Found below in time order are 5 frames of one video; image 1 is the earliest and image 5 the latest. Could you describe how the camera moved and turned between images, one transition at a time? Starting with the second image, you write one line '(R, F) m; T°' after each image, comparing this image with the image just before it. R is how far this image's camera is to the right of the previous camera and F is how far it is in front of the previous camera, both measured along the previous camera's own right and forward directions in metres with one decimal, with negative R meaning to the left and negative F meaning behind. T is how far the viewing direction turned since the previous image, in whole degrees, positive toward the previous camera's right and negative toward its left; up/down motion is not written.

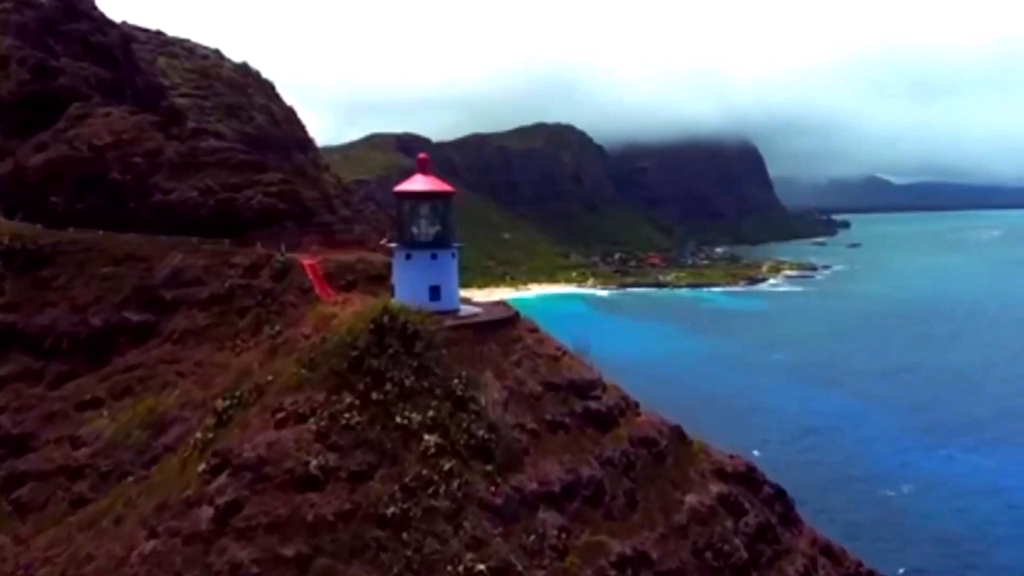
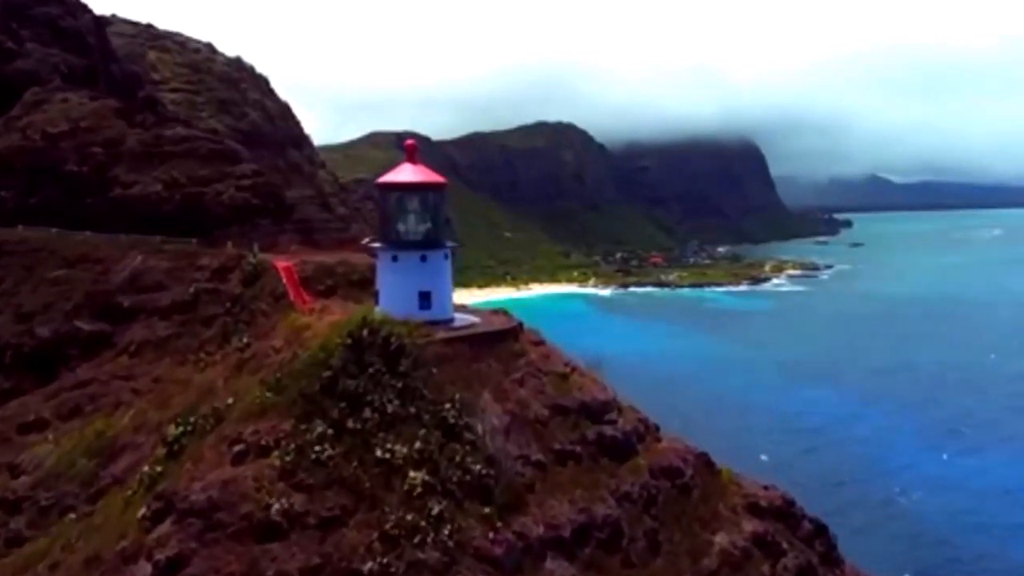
(0.0, +2.8) m; 0°
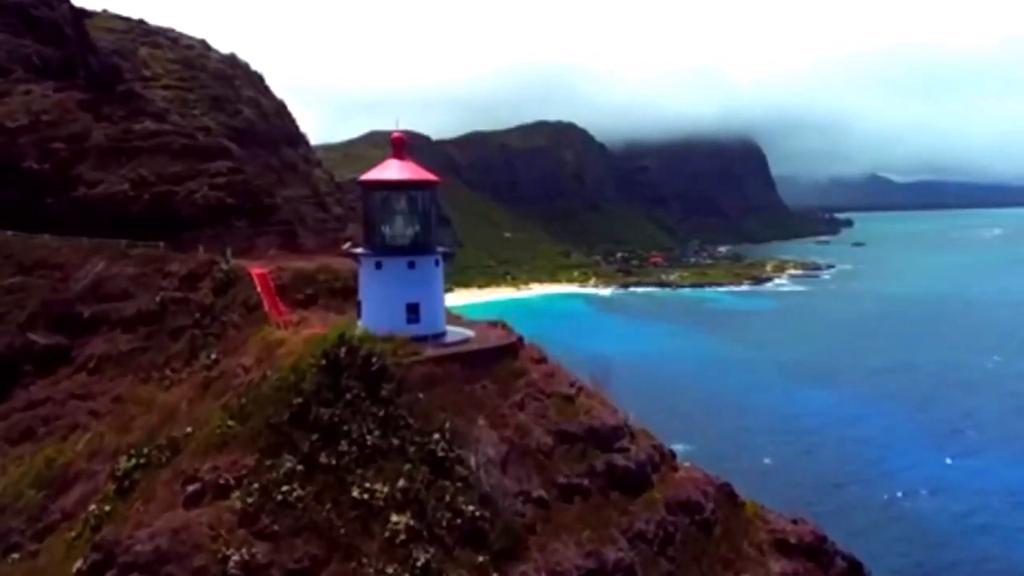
(0.0, +2.0) m; 0°
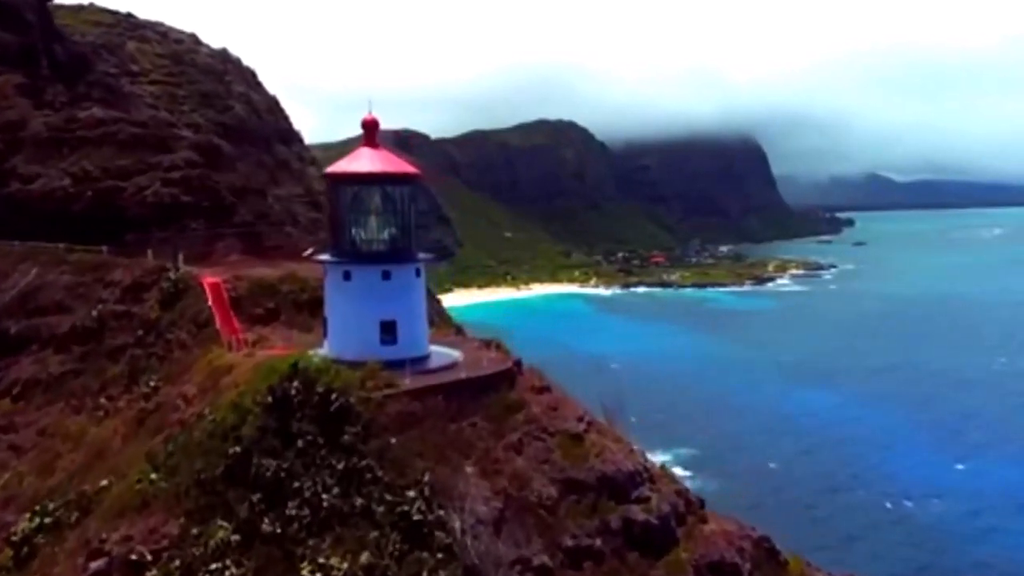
(+0.1, +2.8) m; 0°
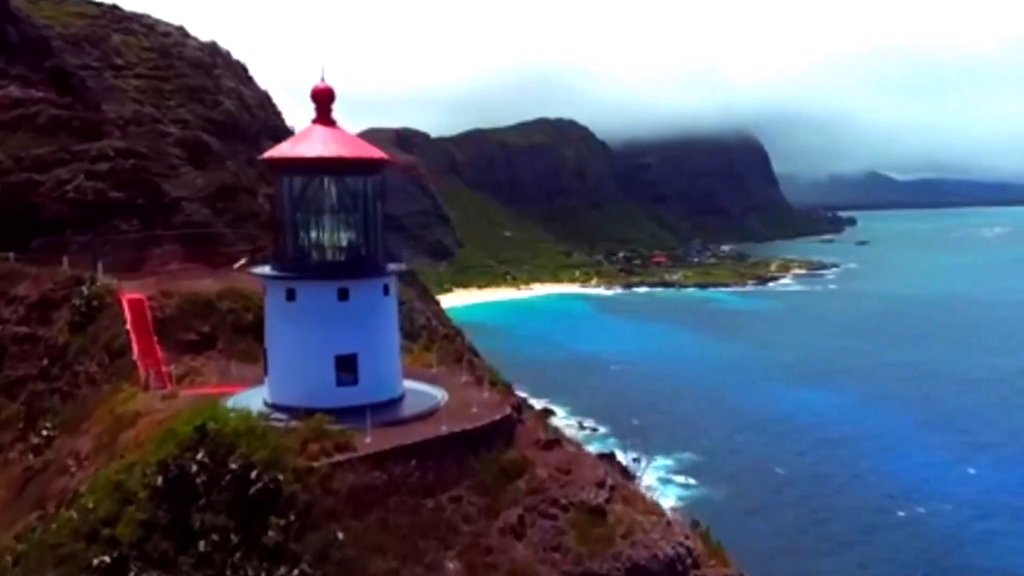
(0.0, +3.4) m; 0°
